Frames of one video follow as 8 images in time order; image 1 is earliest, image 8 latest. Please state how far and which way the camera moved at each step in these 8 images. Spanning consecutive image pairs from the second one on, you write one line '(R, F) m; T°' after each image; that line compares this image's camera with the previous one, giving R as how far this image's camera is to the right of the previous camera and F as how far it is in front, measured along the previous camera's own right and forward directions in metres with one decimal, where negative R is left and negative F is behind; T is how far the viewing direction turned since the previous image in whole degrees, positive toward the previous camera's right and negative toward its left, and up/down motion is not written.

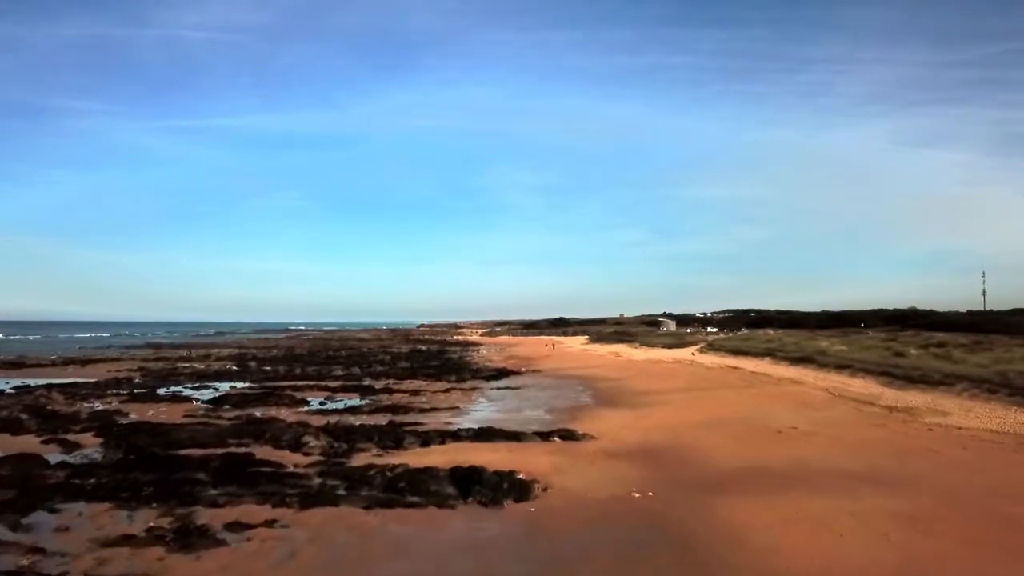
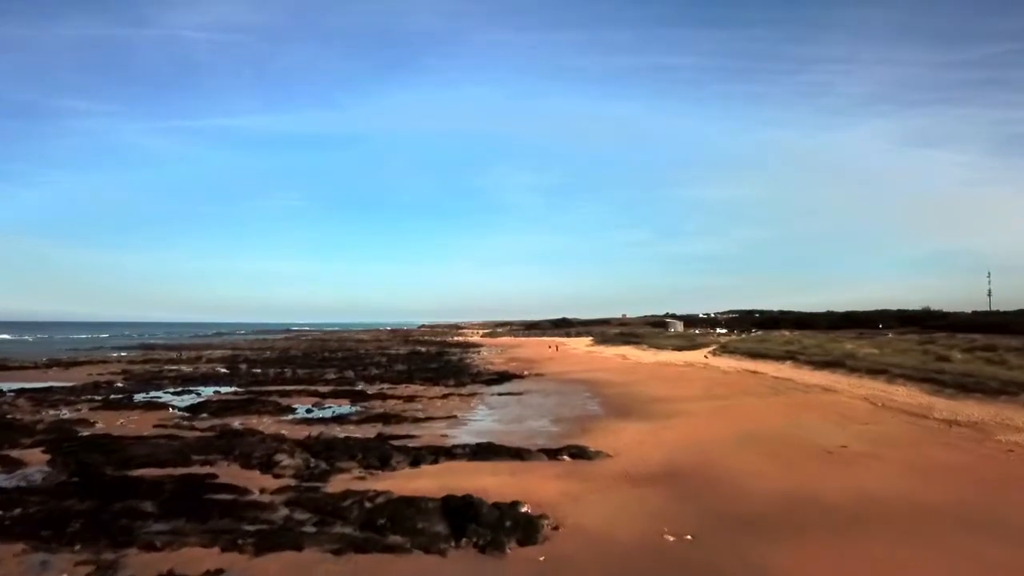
(0.0, +1.8) m; 0°
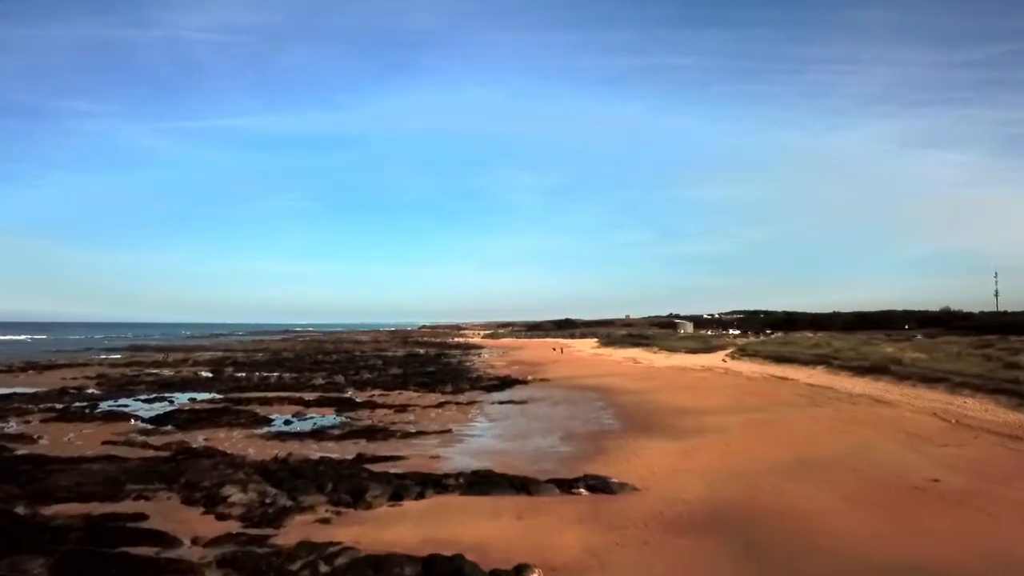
(0.0, +2.3) m; 0°
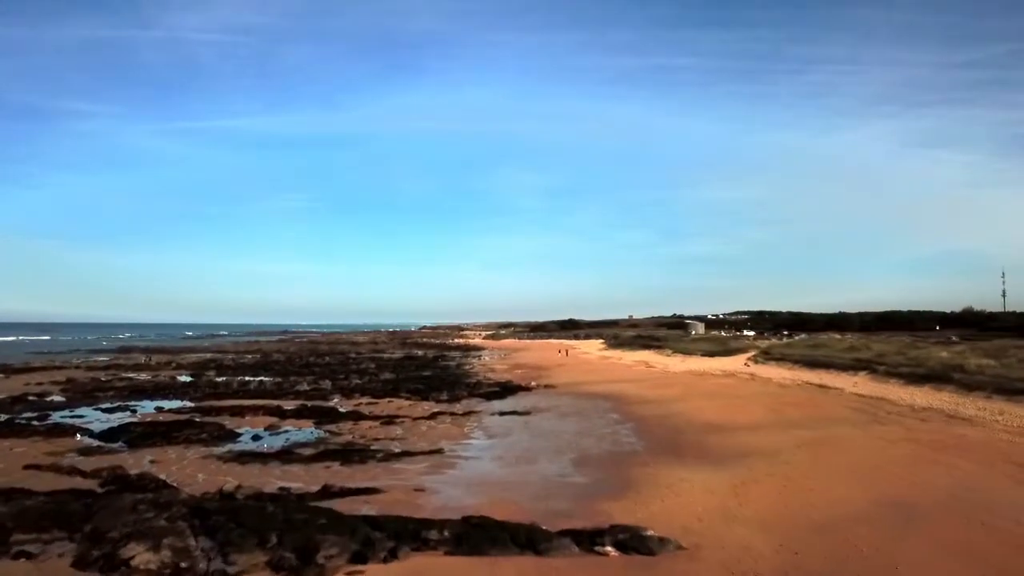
(0.0, +2.5) m; 0°
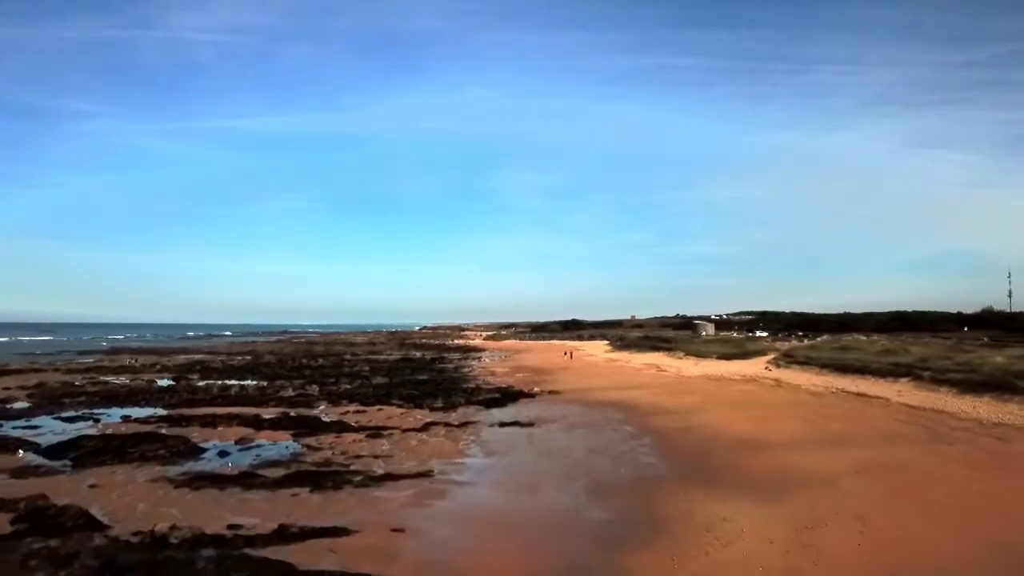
(0.0, +2.0) m; 0°
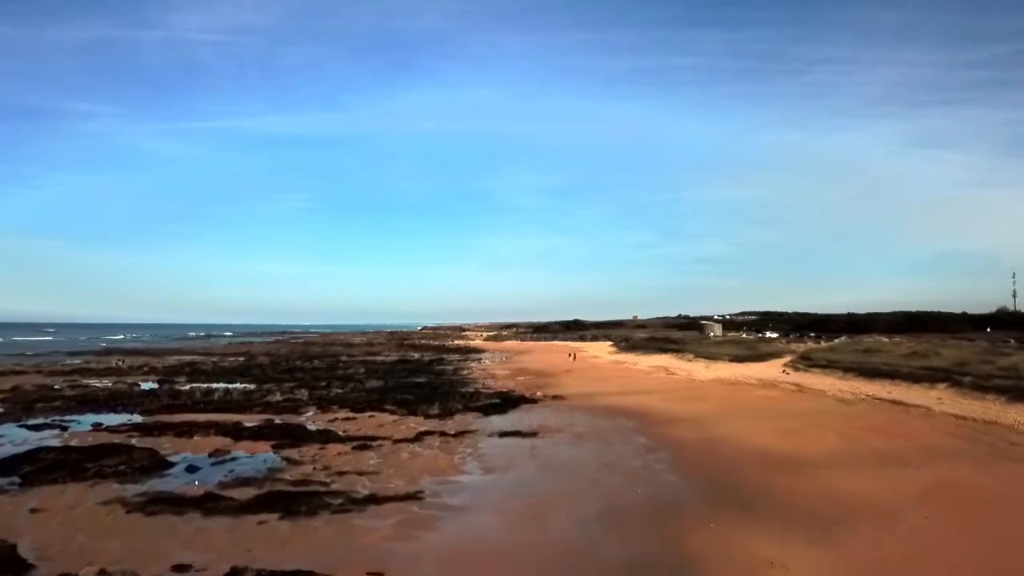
(0.0, +1.5) m; 0°
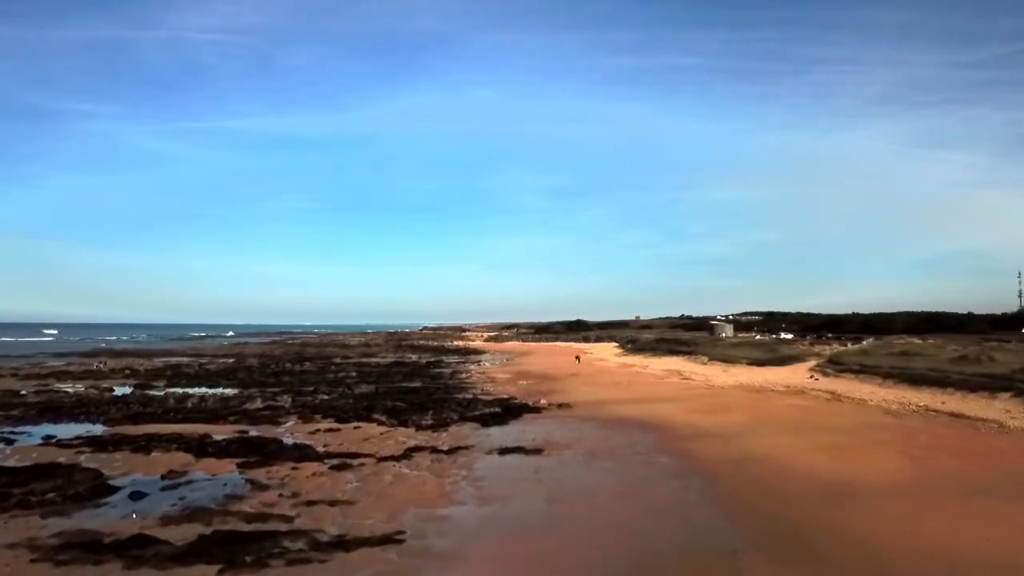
(0.0, +2.0) m; 0°
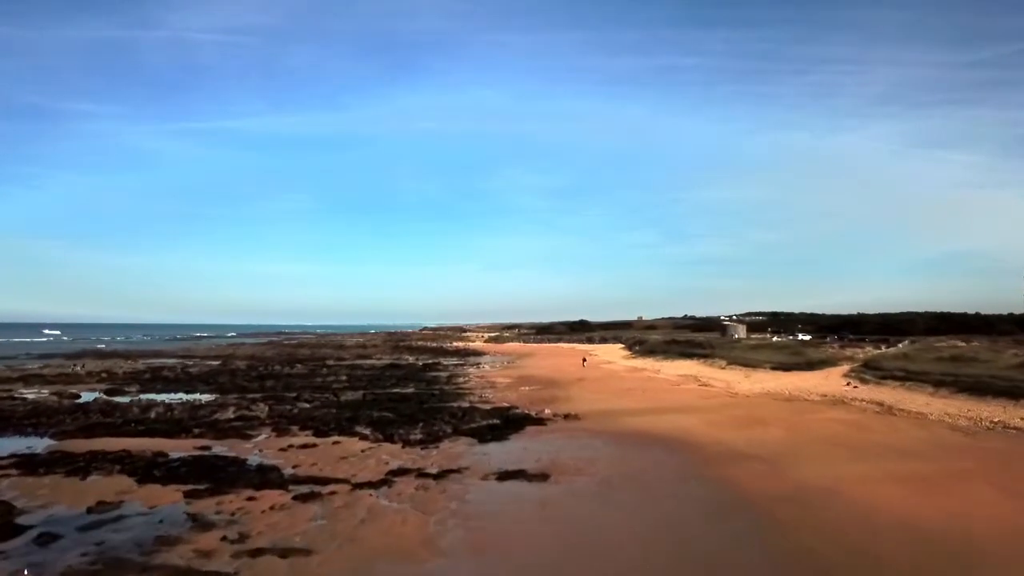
(0.0, +2.2) m; 0°
